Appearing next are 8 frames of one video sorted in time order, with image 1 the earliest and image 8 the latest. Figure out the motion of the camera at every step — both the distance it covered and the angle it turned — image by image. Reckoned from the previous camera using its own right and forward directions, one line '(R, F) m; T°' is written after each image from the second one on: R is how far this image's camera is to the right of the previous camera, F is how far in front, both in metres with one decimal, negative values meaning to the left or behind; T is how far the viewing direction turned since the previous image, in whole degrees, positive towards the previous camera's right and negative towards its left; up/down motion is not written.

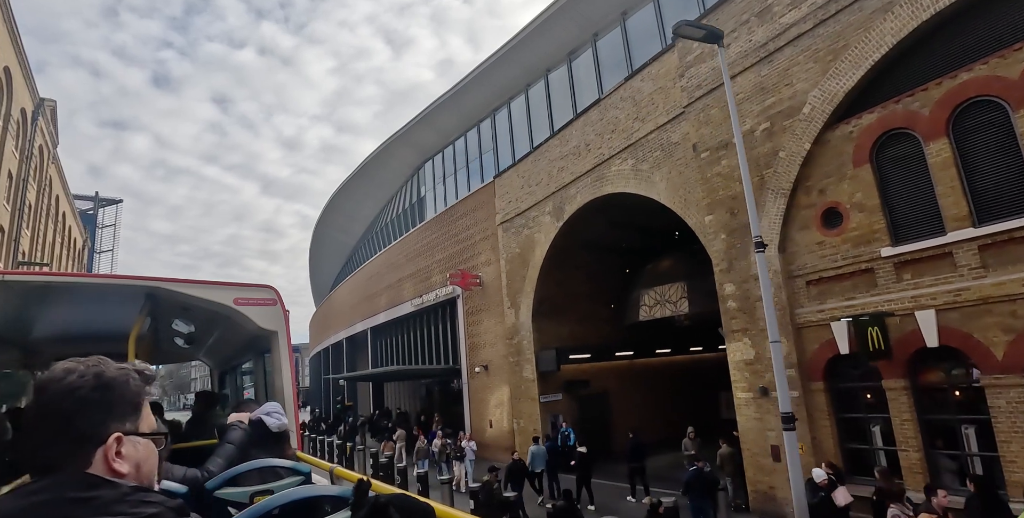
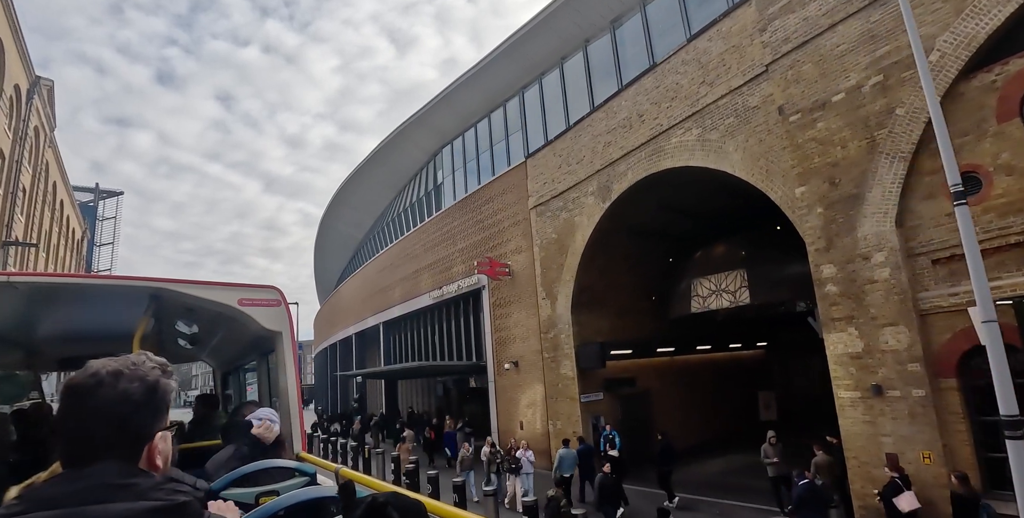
(-1.1, +1.5) m; 0°
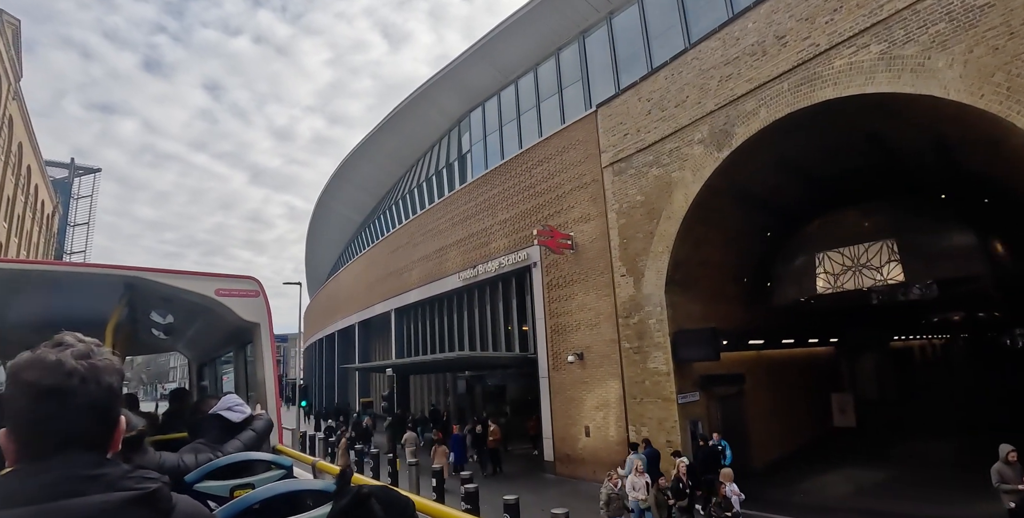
(-2.2, +3.1) m; +2°
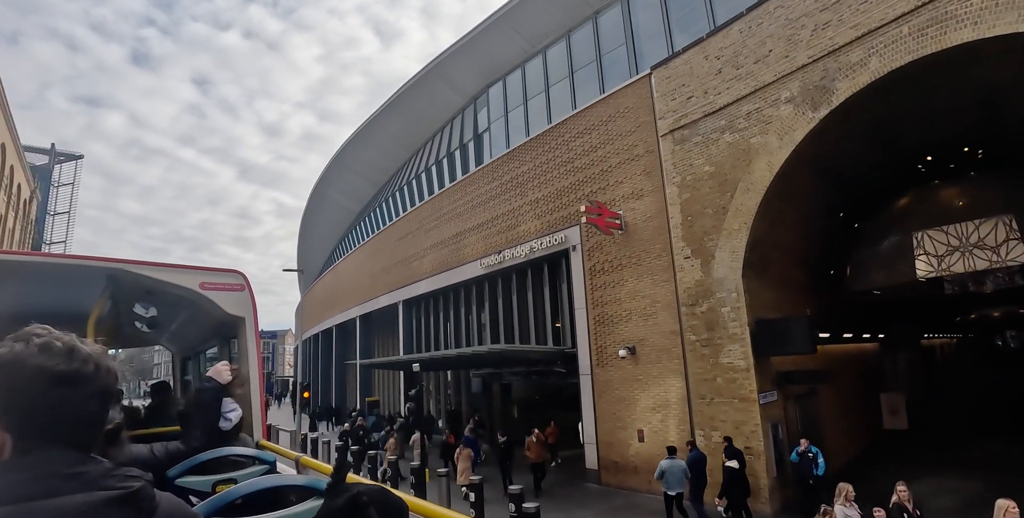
(-1.2, +1.7) m; +1°
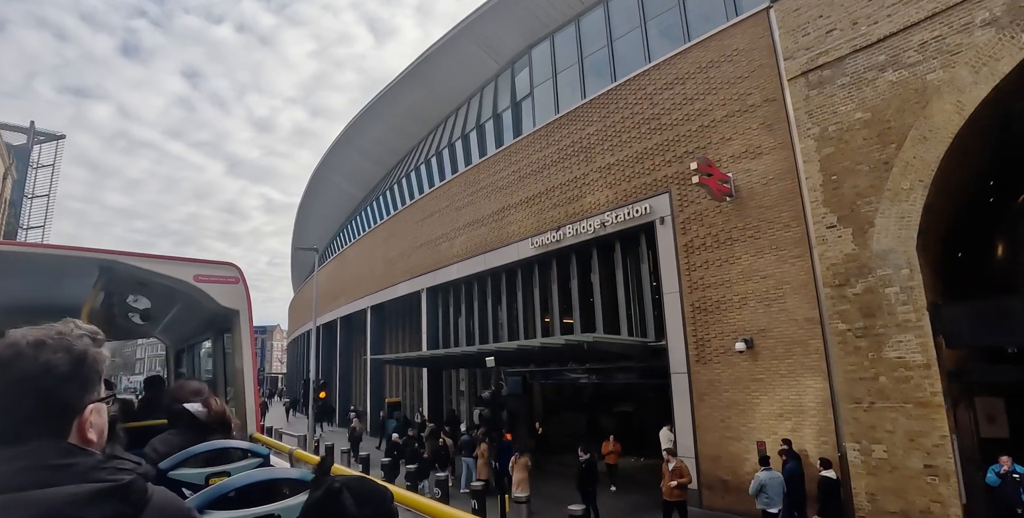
(-1.8, +2.4) m; +1°
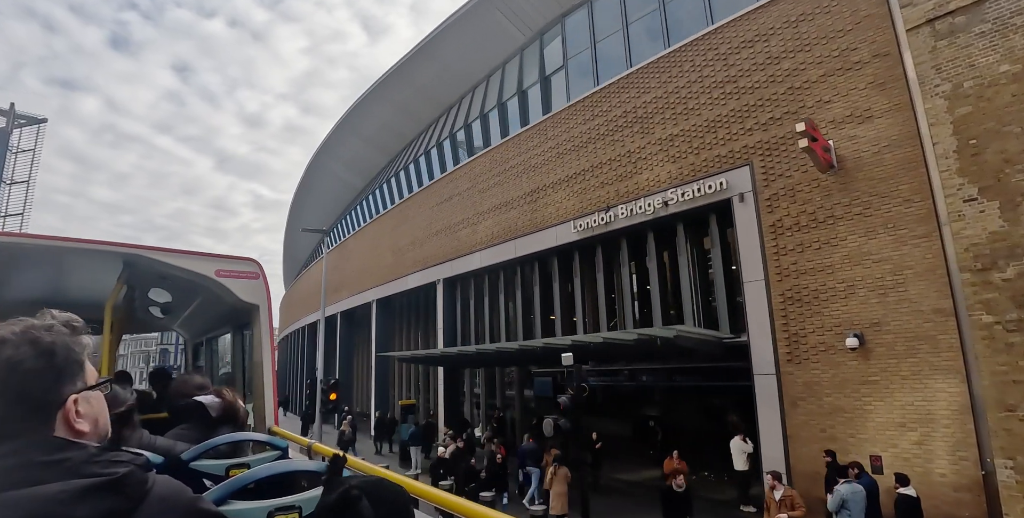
(-1.2, +1.6) m; +1°
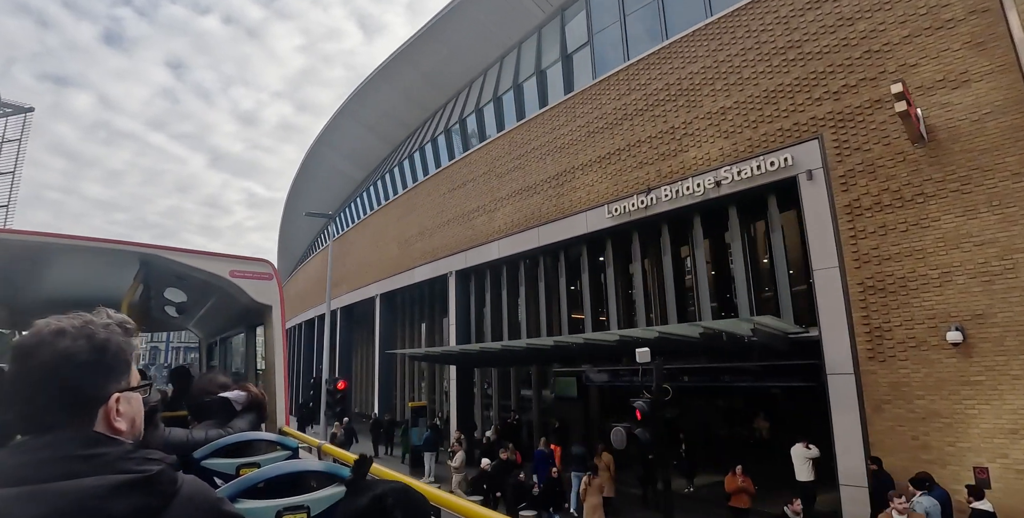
(-0.7, +1.1) m; +1°
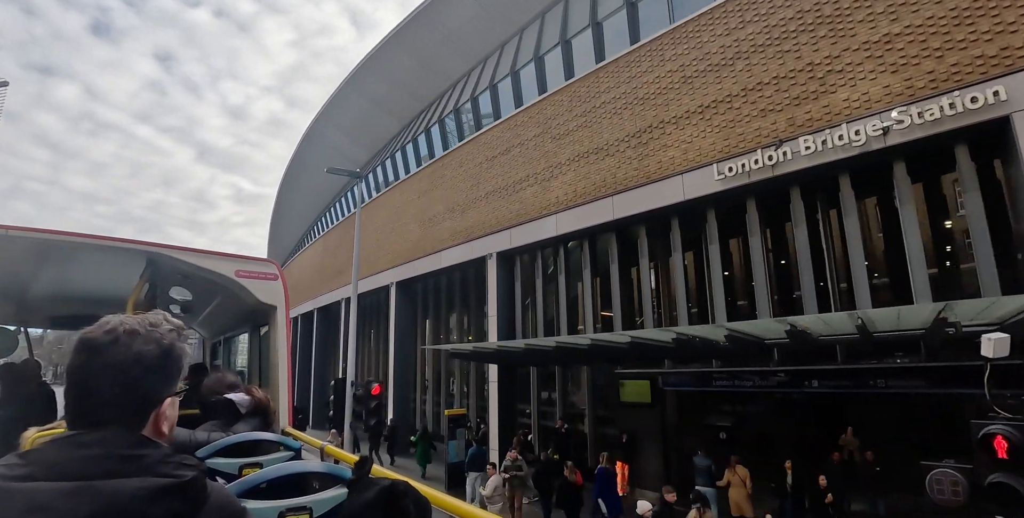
(-1.6, +2.4) m; +1°
